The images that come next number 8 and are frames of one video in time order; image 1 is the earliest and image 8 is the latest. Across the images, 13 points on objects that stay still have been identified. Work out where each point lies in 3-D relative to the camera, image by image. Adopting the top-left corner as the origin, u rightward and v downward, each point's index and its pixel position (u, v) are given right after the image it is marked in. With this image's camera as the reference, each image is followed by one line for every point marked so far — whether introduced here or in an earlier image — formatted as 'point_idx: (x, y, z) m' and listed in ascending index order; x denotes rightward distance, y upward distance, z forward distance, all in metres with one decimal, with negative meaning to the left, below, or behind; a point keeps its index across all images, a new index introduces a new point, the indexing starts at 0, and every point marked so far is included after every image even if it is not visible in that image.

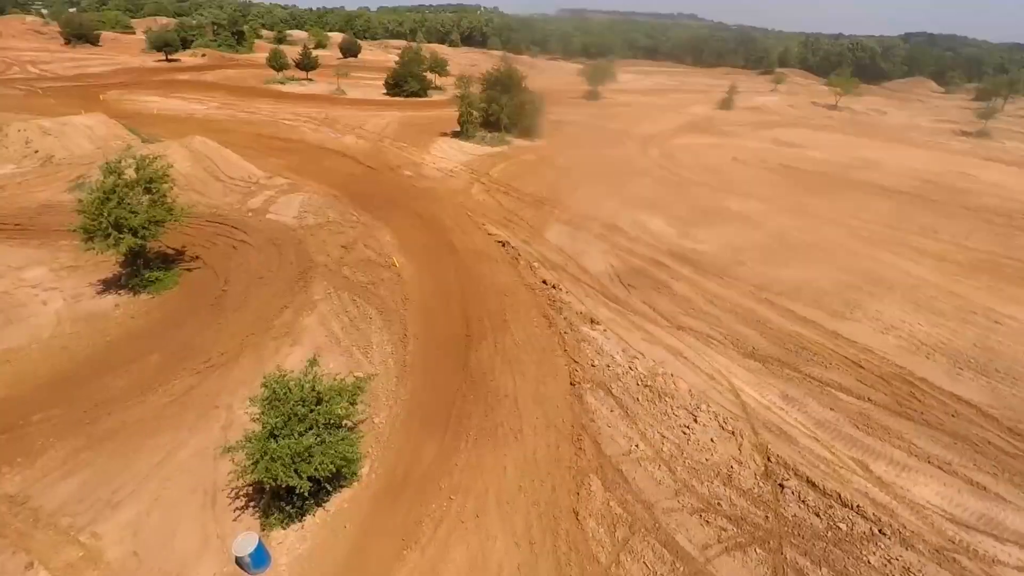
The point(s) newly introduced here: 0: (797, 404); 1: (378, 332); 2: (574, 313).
0: (+6.9, -2.8, +13.8) m
1: (-3.6, -1.2, +15.5) m
2: (+1.8, -0.7, +16.8) m
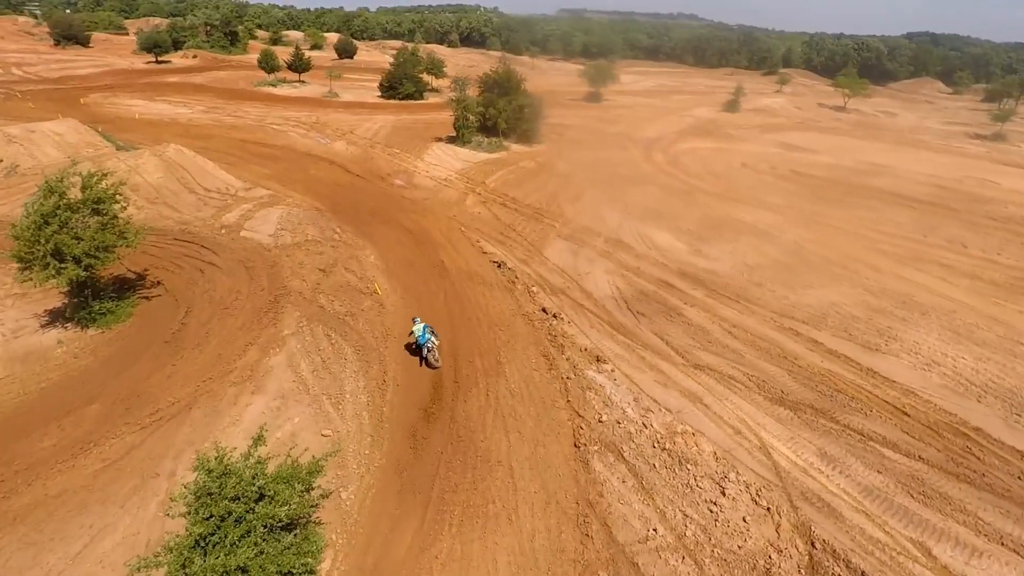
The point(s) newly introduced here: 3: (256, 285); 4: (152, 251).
0: (+6.8, -3.7, +11.9) m
1: (-3.8, -2.1, +13.5) m
2: (+1.7, -1.6, +14.8) m
3: (-7.8, +0.1, +17.6) m
4: (-12.5, +1.2, +19.9) m
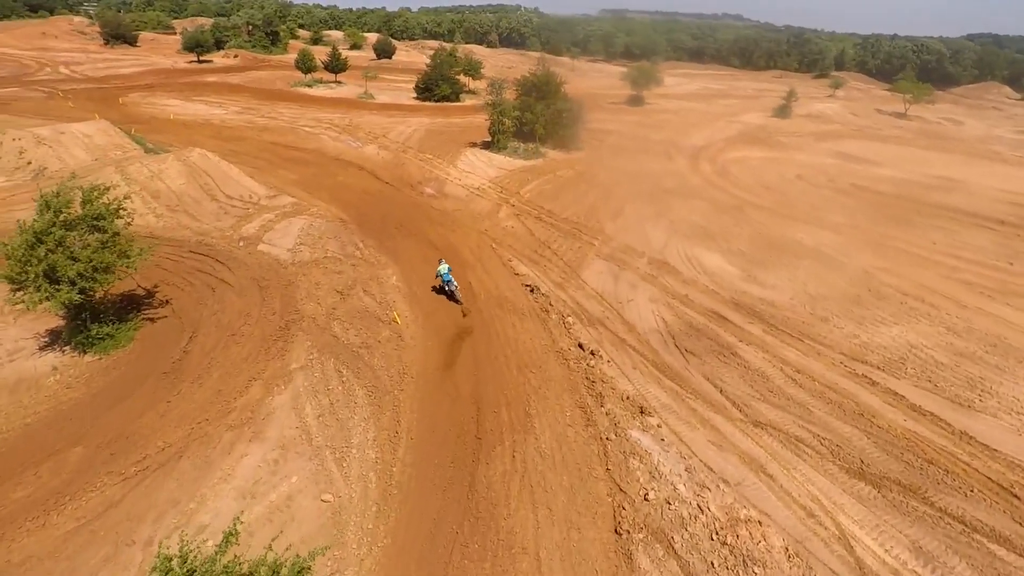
0: (+7.2, -4.7, +9.7) m
1: (-3.1, -2.8, +12.0) m
2: (+2.4, -2.5, +13.0) m
3: (-6.9, -0.6, +16.2) m
4: (-11.4, +0.7, +18.9) m
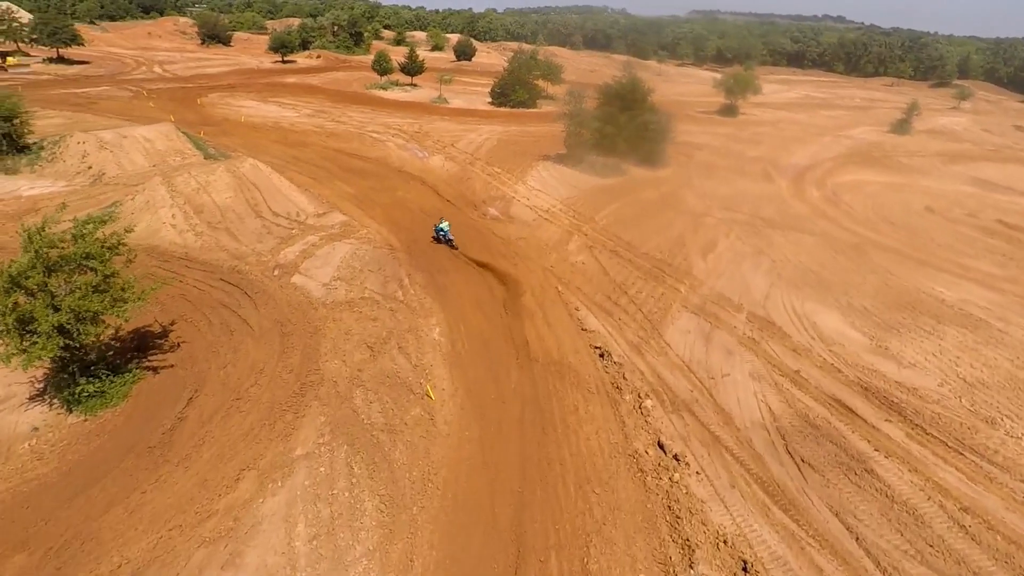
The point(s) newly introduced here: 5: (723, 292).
0: (+7.6, -6.8, +5.6) m
1: (-2.3, -4.2, +9.1) m
2: (+3.3, -4.3, +9.4) m
3: (-5.4, -1.8, +13.7) m
4: (-9.5, -0.3, +16.9) m
5: (+7.2, -0.1, +19.5) m
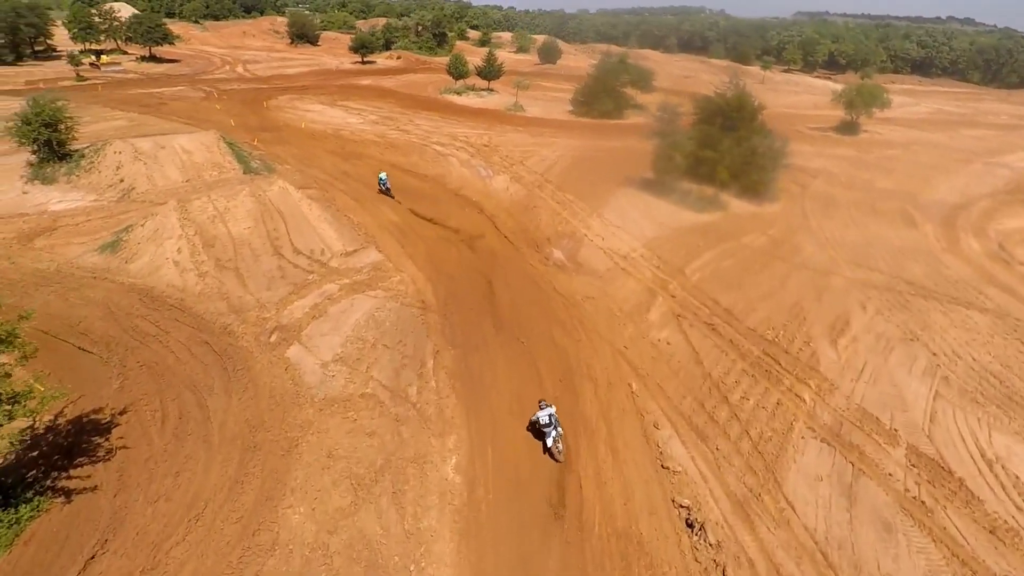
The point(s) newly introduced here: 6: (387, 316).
0: (+6.7, -9.4, +0.1) m
1: (-2.4, -6.3, +4.8) m
2: (+3.2, -6.7, +4.4) m
3: (-4.7, -3.7, +9.8) m
4: (-8.2, -1.9, +13.5) m
5: (+8.6, -2.8, +13.9) m
6: (-3.4, -0.8, +15.7) m
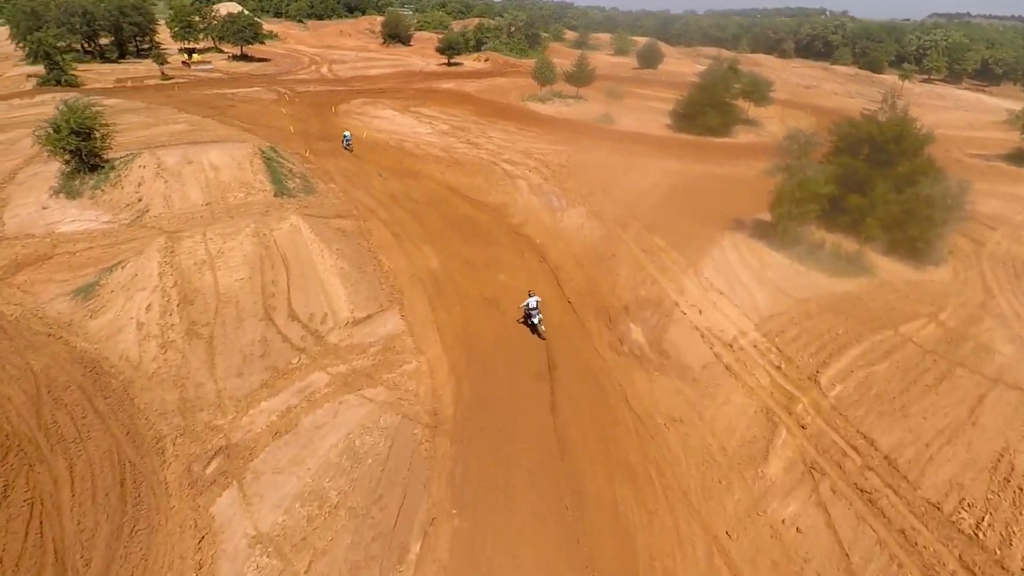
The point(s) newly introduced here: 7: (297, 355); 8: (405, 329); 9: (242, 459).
0: (+4.6, -12.2, -5.9) m
1: (-3.6, -8.4, +0.1) m
2: (+1.9, -9.2, -1.1) m
3: (-4.9, -5.7, +5.4) m
4: (-7.7, -3.7, +9.5) m
5: (+8.9, -5.8, +7.5) m
6: (-2.6, -3.0, +11.0) m
7: (-5.1, -1.6, +13.5) m
8: (-2.8, -1.1, +15.2) m
9: (-4.9, -3.1, +10.5) m
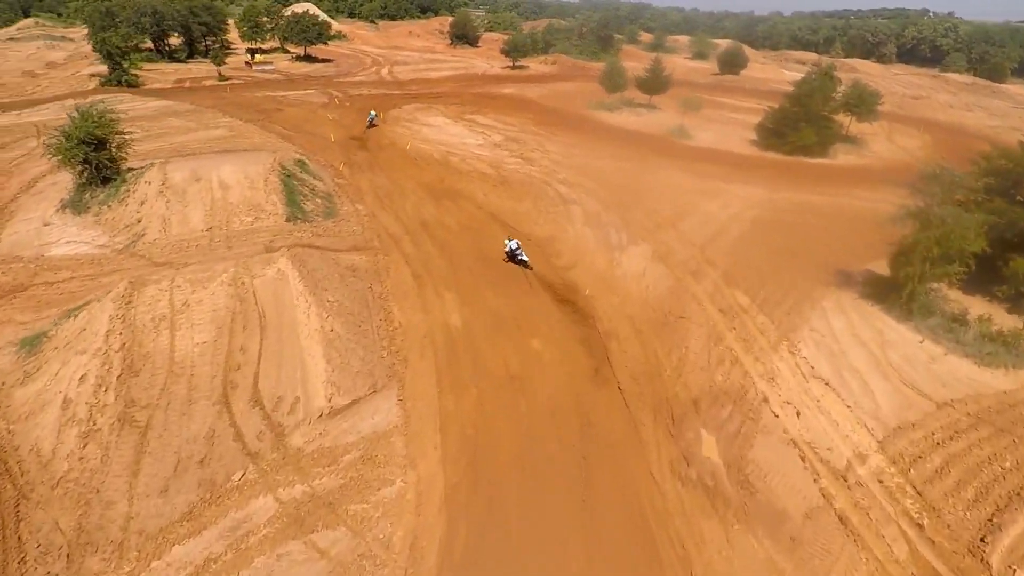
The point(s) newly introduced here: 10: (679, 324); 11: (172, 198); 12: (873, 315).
0: (+2.3, -14.1, -10.1) m
1: (-5.0, -10.0, -3.3) m
2: (+0.2, -11.0, -5.1) m
3: (-5.7, -7.2, +2.1) m
4: (-7.9, -5.0, +6.5) m
5: (+8.2, -8.0, +2.8) m
6: (-2.6, -4.6, +7.4) m
7: (-4.7, -3.1, +10.2) m
8: (-2.3, -2.7, +11.7) m
9: (-5.0, -4.6, +7.2) m
10: (+4.6, -1.1, +16.0) m
11: (-11.6, +3.1, +19.6) m
12: (+10.3, -0.8, +16.5) m
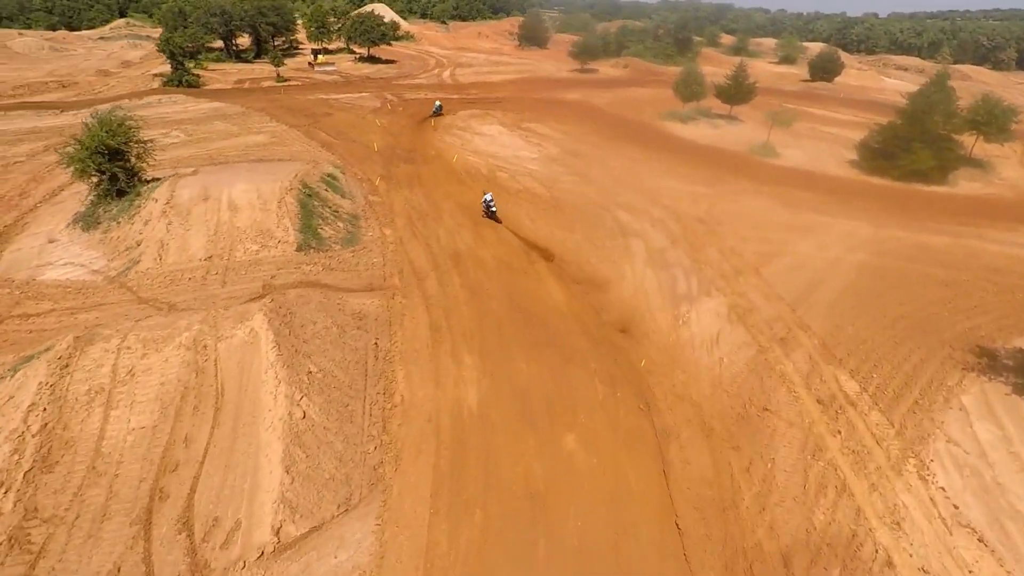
0: (-0.5, -15.7, -13.5) m
1: (-6.8, -11.2, -6.0) m
2: (-1.8, -12.5, -8.3) m
3: (-6.7, -8.4, -0.5) m
4: (-8.4, -6.2, +4.1) m
5: (+7.1, -10.0, -1.4) m
6: (-3.0, -6.0, +4.4) m
7: (-4.7, -4.4, +7.4) m
8: (-2.2, -4.1, +8.6) m
9: (-5.4, -5.9, +4.5) m
10: (+5.2, -2.9, +12.2) m
11: (-10.3, +2.1, +17.5) m
12: (+11.0, -2.9, +12.0) m
